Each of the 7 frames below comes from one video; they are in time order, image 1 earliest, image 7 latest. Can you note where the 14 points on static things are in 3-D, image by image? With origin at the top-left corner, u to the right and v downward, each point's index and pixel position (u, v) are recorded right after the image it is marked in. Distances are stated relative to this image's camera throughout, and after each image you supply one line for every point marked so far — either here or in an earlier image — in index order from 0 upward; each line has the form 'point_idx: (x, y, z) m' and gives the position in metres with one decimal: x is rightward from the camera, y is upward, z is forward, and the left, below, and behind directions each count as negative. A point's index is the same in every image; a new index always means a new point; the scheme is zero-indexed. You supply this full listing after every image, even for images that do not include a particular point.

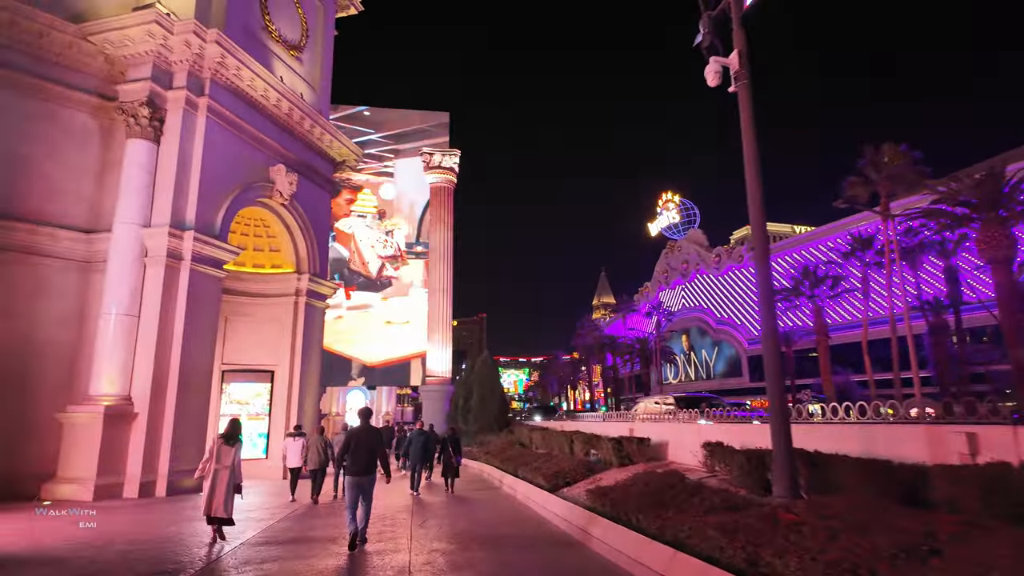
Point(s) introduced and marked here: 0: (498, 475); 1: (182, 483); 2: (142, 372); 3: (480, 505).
0: (-0.6, -5.3, +17.1) m
1: (-7.3, -4.3, +13.1) m
2: (-8.1, -1.9, +13.0) m
3: (-0.6, -4.3, +12.1) m
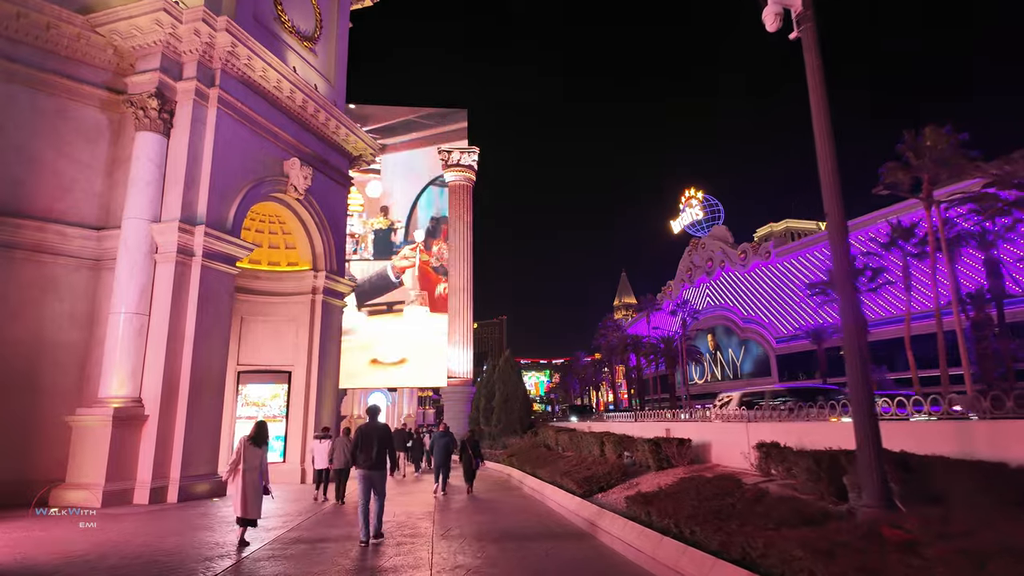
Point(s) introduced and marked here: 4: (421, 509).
0: (+0.1, -5.1, +16.3) m
1: (-6.7, -4.3, +12.6) m
2: (-7.6, -1.8, +12.5) m
3: (-0.1, -4.1, +11.3) m
4: (-1.7, -4.1, +11.3) m
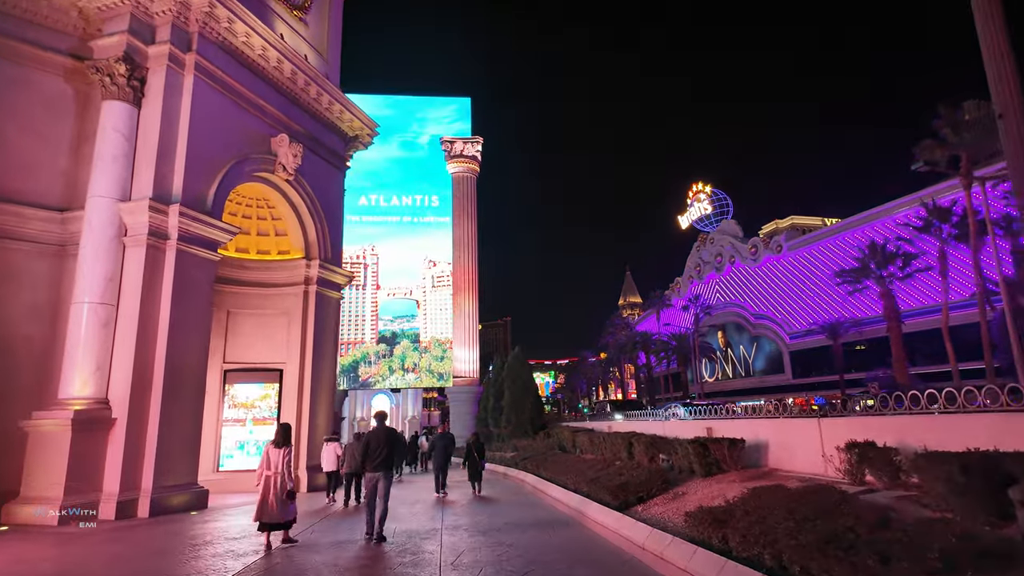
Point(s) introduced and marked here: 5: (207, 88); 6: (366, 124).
0: (+0.5, -4.8, +14.7) m
1: (-6.4, -4.0, +11.1) m
2: (-7.3, -1.5, +11.0) m
3: (+0.2, -3.8, +9.8) m
4: (-1.4, -3.8, +9.8) m
5: (-6.7, +4.4, +13.0) m
6: (-4.5, +5.0, +18.2) m
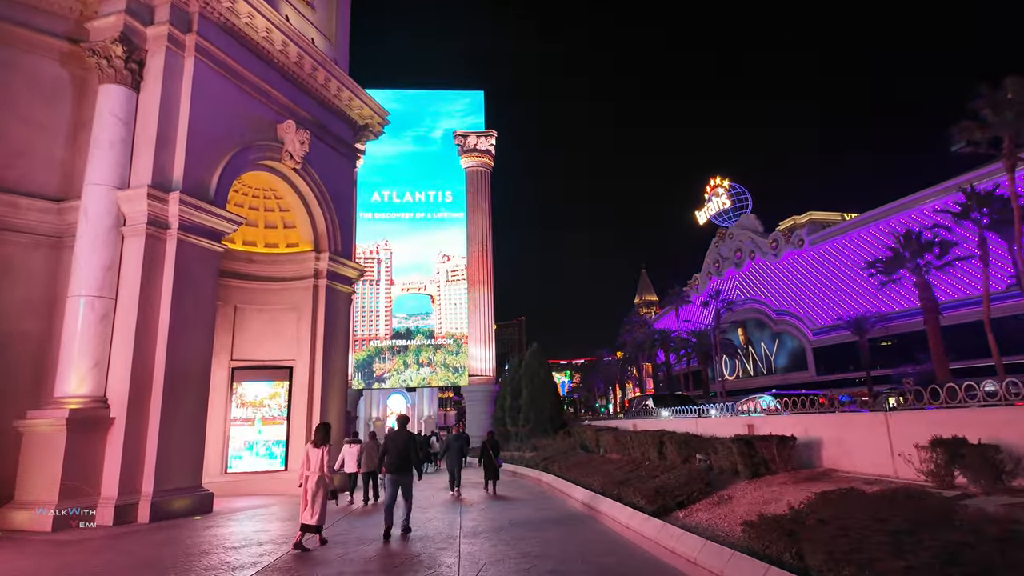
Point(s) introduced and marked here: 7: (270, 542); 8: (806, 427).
0: (+1.0, -4.6, +14.0) m
1: (-6.0, -3.8, +10.5) m
2: (-6.9, -1.4, +10.4) m
3: (+0.6, -3.5, +9.0) m
4: (-1.1, -3.6, +9.1) m
5: (-6.4, +4.5, +12.4) m
6: (-4.0, +5.2, +17.5) m
7: (-3.3, -3.5, +8.1) m
8: (+4.3, -2.0, +8.7) m
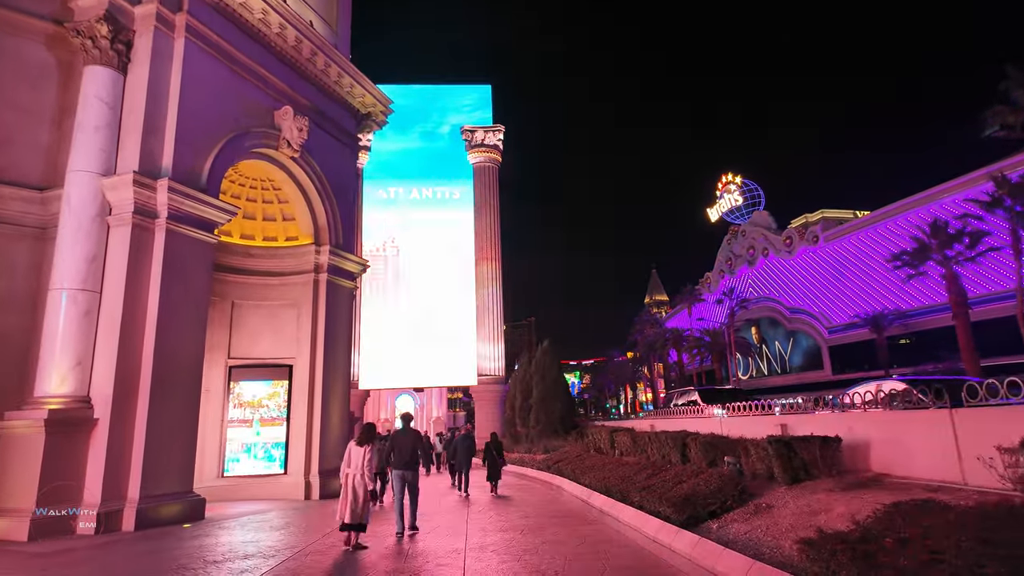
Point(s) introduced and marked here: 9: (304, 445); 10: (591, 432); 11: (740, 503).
0: (+1.2, -4.4, +13.2) m
1: (-5.8, -3.7, +9.8) m
2: (-6.7, -1.3, +9.8) m
3: (+0.7, -3.4, +8.2) m
4: (-0.9, -3.5, +8.3) m
5: (-6.2, +4.7, +11.8) m
6: (-3.8, +5.3, +16.8) m
7: (-3.1, -3.3, +7.4) m
8: (+4.5, -1.8, +7.9) m
9: (-4.8, -3.6, +13.4) m
10: (+2.4, -4.3, +17.8) m
11: (+2.7, -2.6, +7.2) m
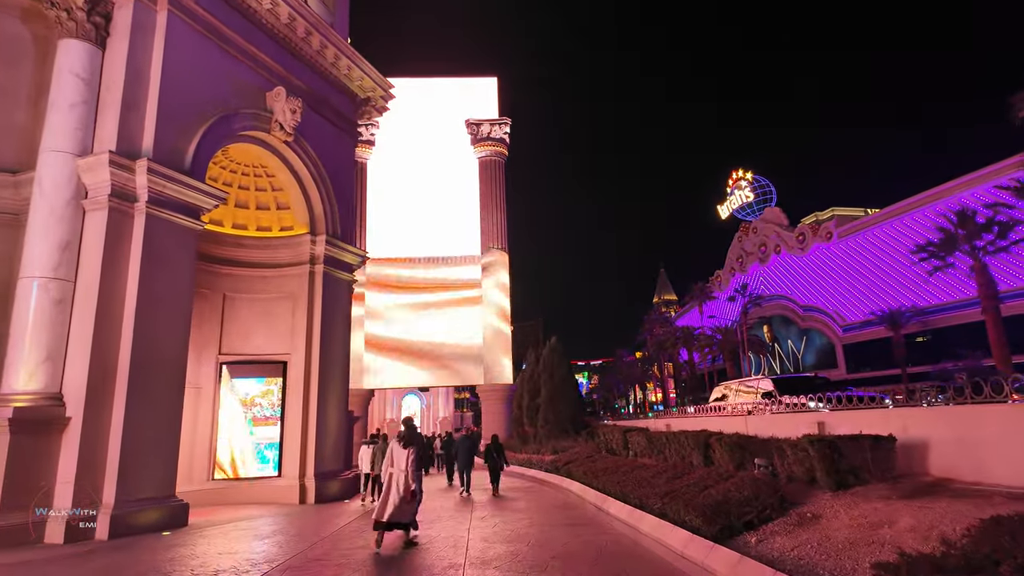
0: (+1.3, -4.2, +12.3) m
1: (-5.7, -3.5, +9.1) m
2: (-6.7, -1.1, +9.0) m
3: (+0.8, -3.1, +7.4) m
4: (-0.8, -3.2, +7.5) m
5: (-6.1, +4.9, +11.0) m
6: (-3.6, +5.5, +16.1) m
7: (-3.1, -3.1, +6.6) m
8: (+4.5, -1.6, +7.0) m
9: (-4.6, -3.4, +12.7) m
10: (+2.6, -4.1, +16.9) m
11: (+2.8, -2.4, +6.3) m
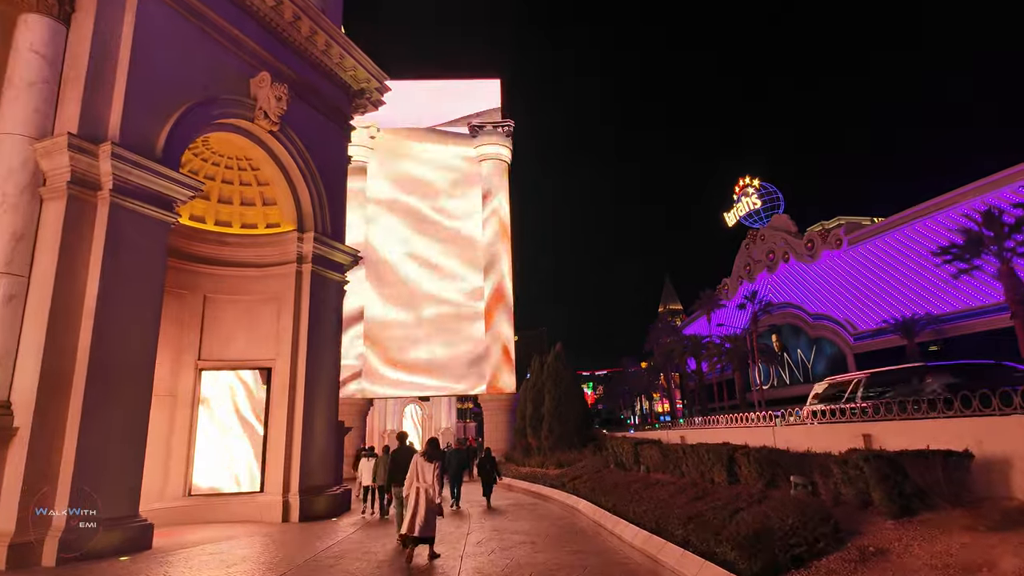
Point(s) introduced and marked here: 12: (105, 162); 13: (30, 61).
0: (+1.4, -4.2, +11.3) m
1: (-5.7, -3.5, +8.1) m
2: (-6.7, -1.0, +8.1) m
3: (+0.8, -3.1, +6.4) m
4: (-0.8, -3.2, +6.5) m
5: (-6.1, +4.9, +10.2) m
6: (-3.6, +5.5, +15.3) m
7: (-3.1, -3.0, +5.7) m
8: (+4.5, -1.5, +6.0) m
9: (-4.6, -3.4, +11.7) m
10: (+2.6, -4.2, +15.9) m
11: (+2.8, -2.2, +5.3) m
12: (-6.2, +1.9, +9.0) m
13: (-7.3, +3.4, +9.0) m
